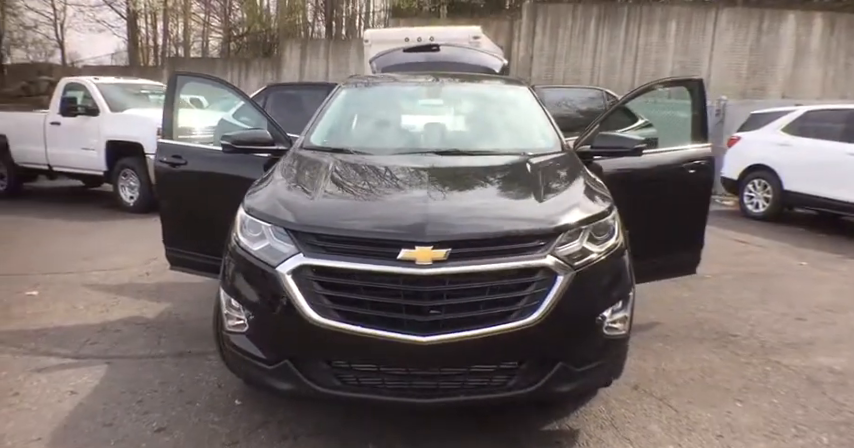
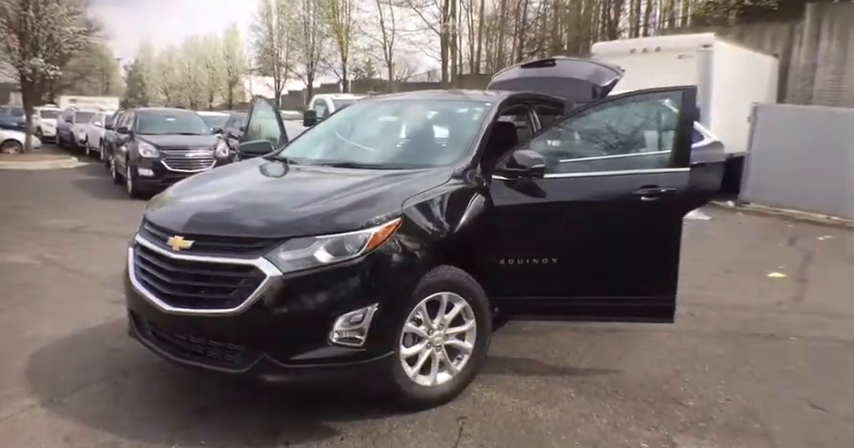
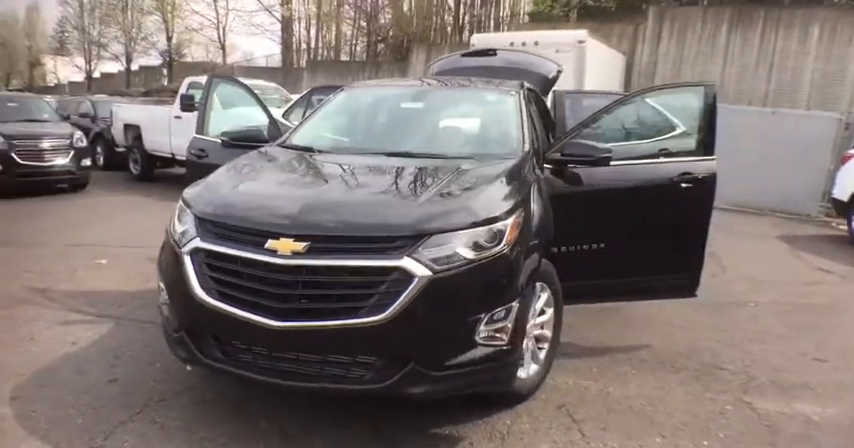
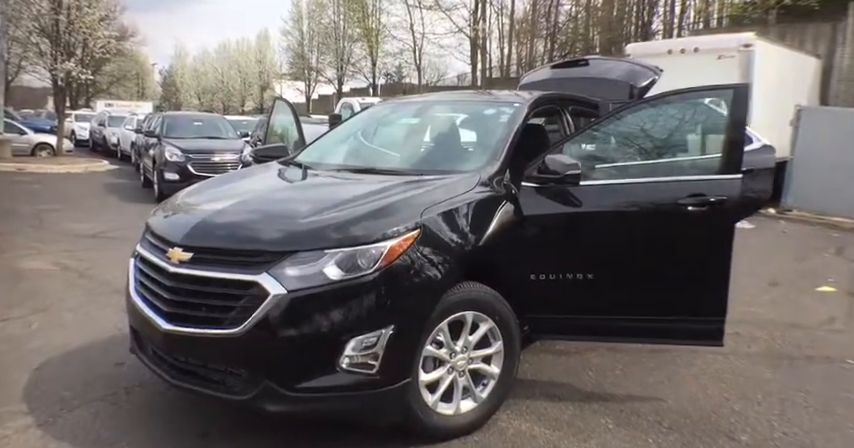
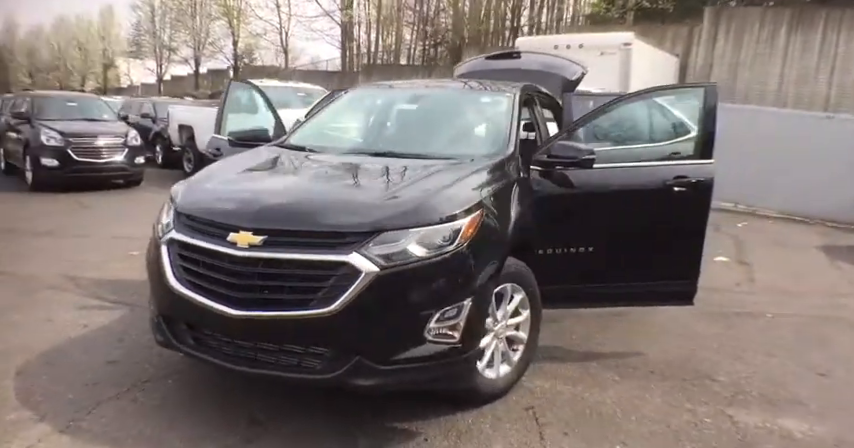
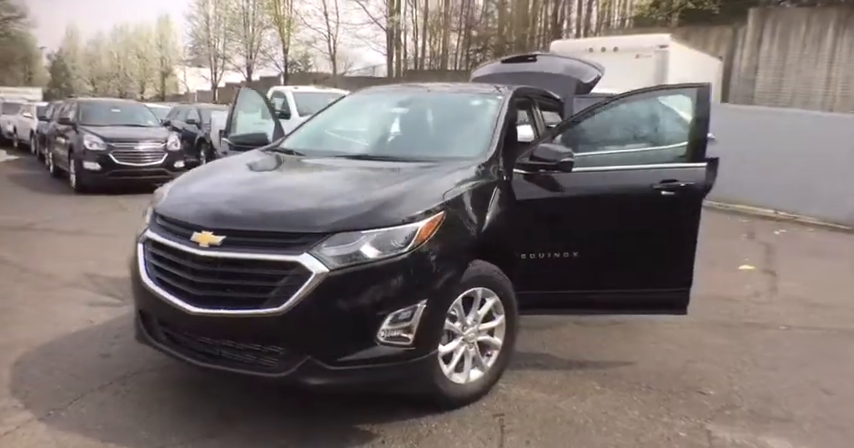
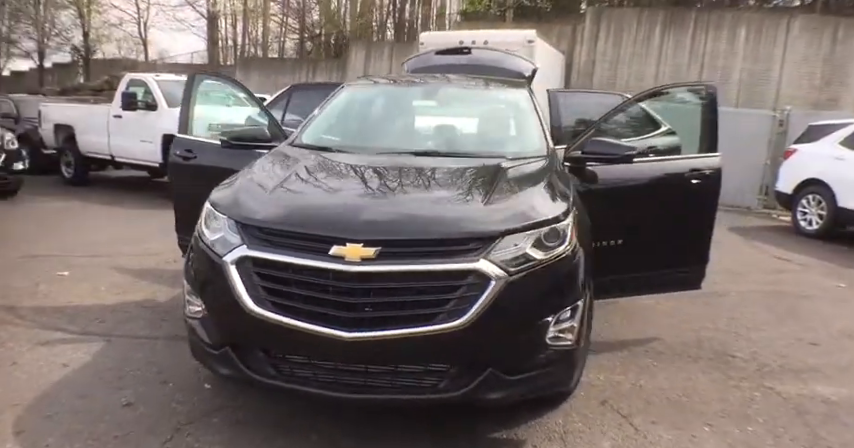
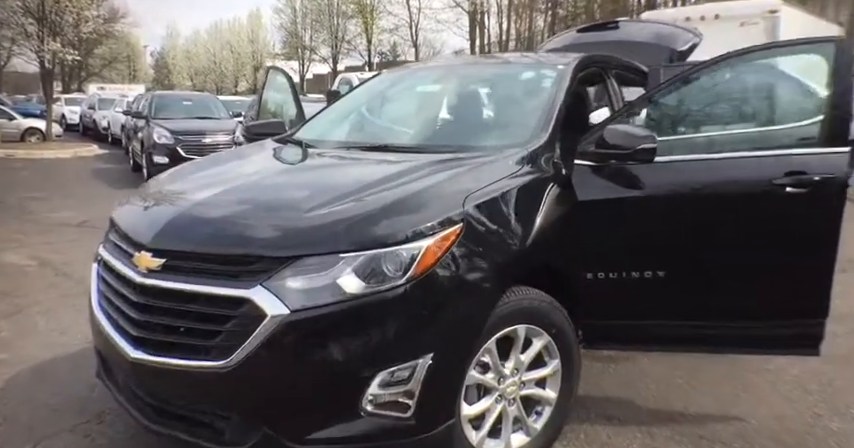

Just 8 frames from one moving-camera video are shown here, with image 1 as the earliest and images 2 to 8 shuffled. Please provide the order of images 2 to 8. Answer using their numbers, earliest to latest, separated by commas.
7, 3, 5, 6, 2, 4, 8
